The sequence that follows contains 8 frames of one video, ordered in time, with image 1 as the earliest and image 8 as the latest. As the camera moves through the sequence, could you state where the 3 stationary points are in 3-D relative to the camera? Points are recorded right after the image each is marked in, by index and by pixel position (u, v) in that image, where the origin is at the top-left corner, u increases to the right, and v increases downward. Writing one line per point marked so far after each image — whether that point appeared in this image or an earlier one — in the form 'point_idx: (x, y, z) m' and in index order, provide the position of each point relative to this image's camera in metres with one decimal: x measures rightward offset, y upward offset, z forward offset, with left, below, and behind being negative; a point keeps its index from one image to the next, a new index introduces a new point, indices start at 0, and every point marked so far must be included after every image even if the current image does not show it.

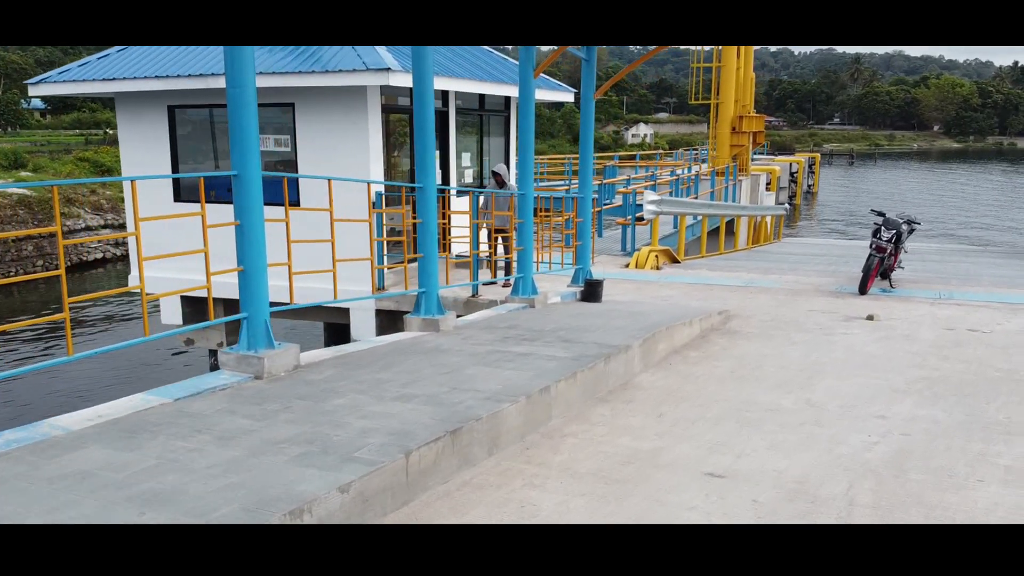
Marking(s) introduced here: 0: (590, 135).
0: (+0.8, +1.5, +9.1) m
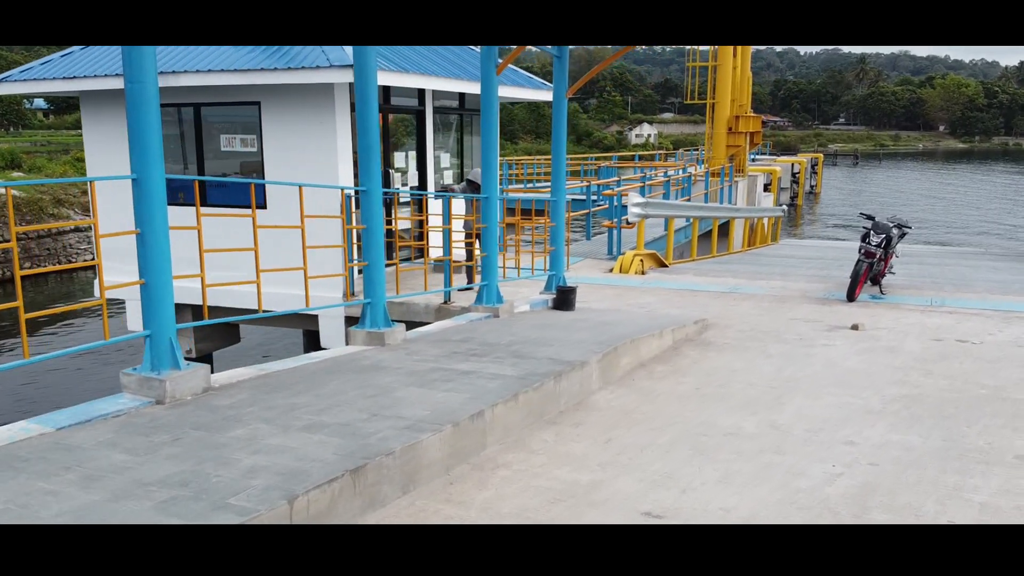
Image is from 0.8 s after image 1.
0: (+0.5, +1.4, +8.7) m
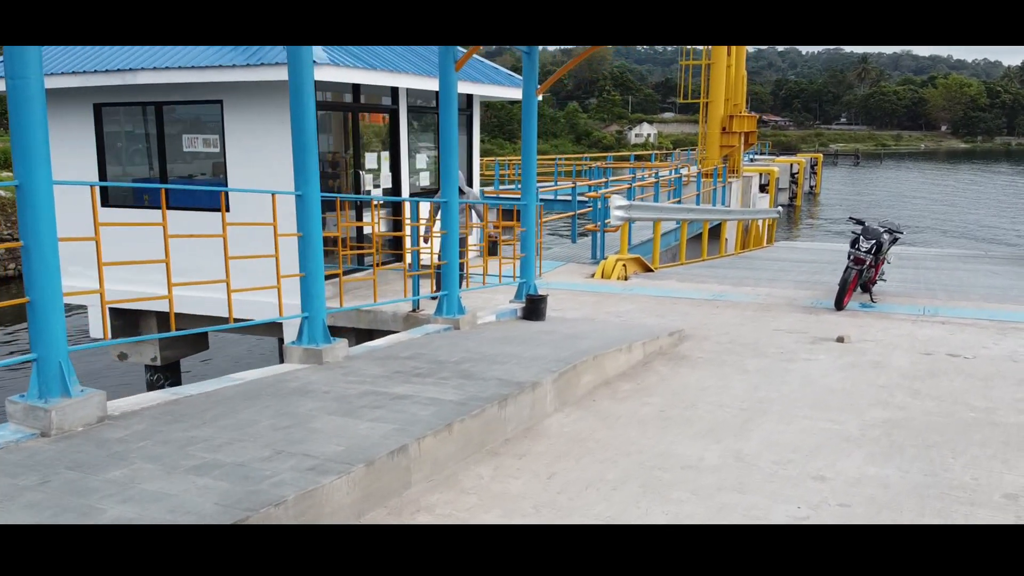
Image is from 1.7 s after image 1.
0: (+0.2, +1.4, +8.3) m
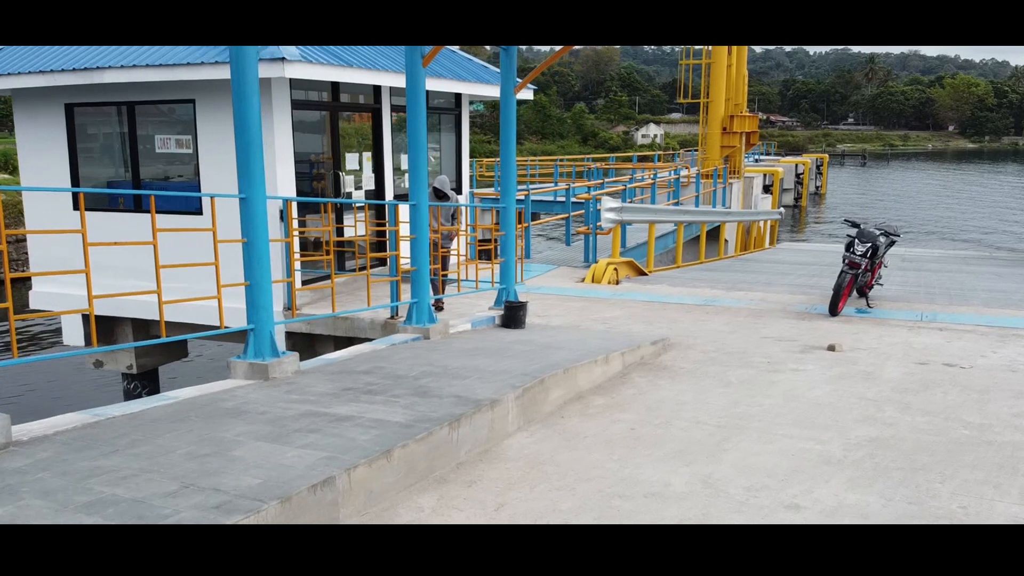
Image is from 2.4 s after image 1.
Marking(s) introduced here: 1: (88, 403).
0: (0.0, +1.3, +7.9) m
1: (-5.6, -1.5, +11.7) m
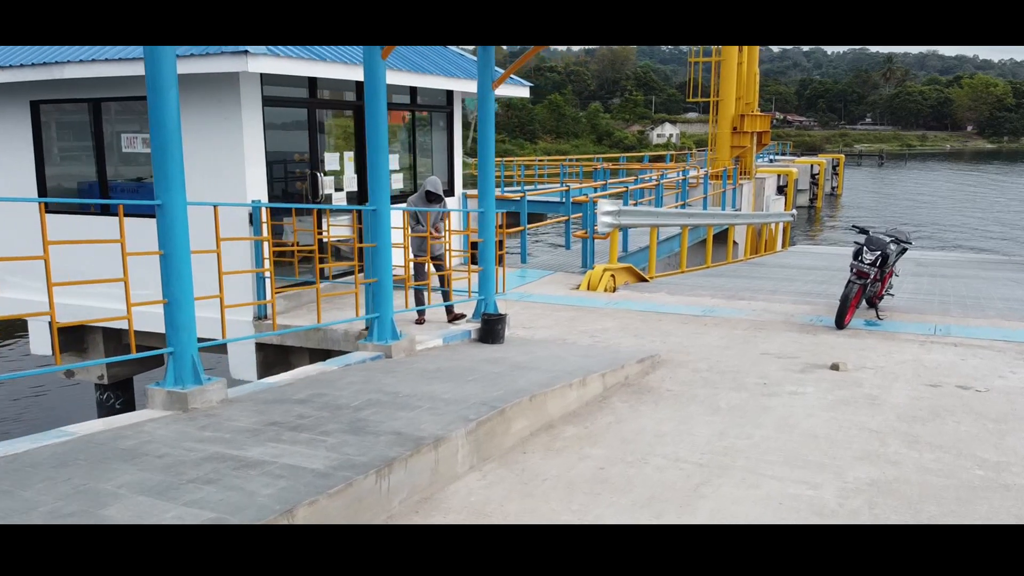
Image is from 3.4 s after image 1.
0: (-0.2, +1.2, +7.3) m
1: (-5.7, -1.6, +11.2) m
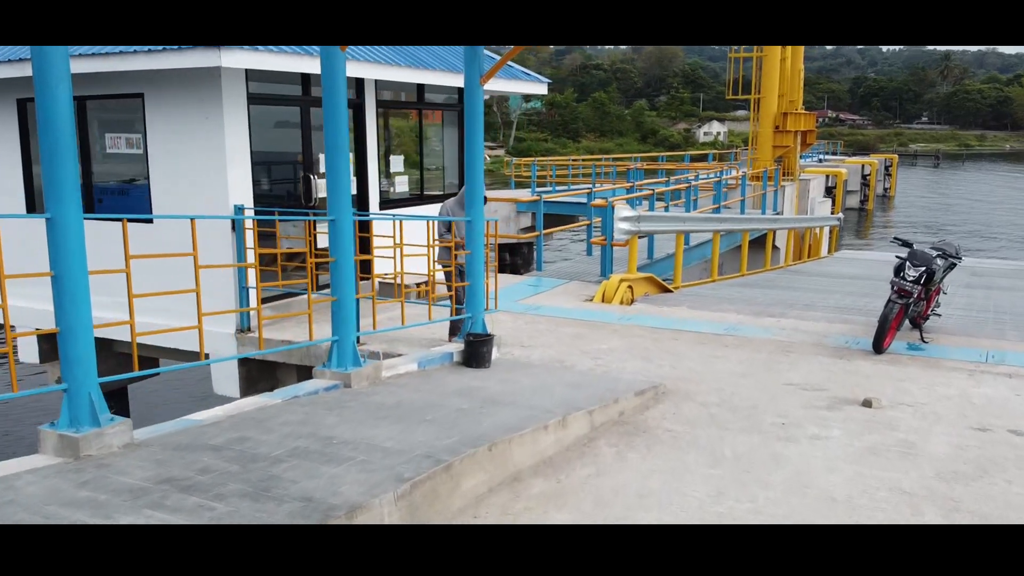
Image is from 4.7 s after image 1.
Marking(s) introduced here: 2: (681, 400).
0: (-0.3, +1.1, +6.6) m
1: (-5.6, -1.7, +10.8) m
2: (+1.2, -0.8, +6.1) m
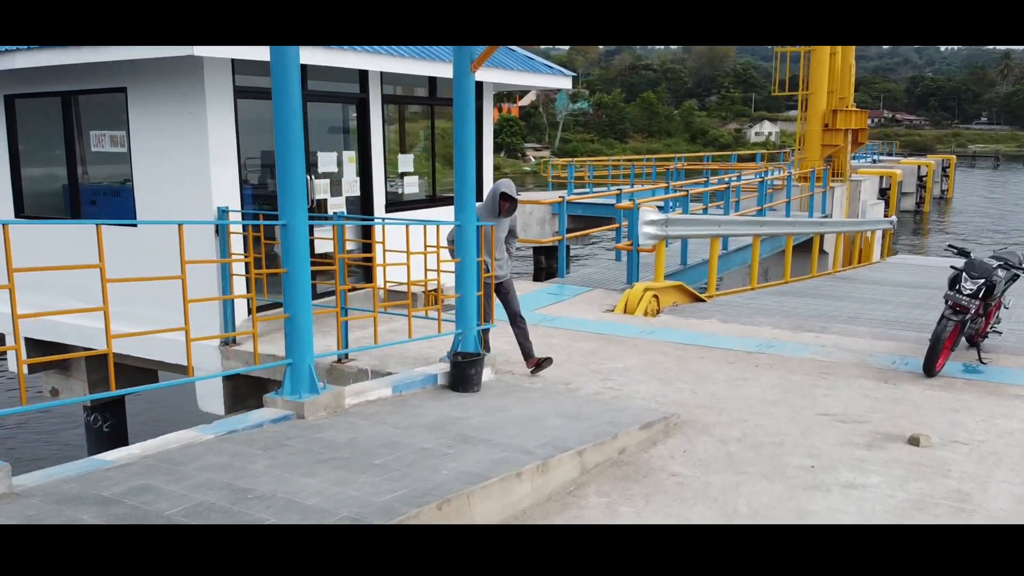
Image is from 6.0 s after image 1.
0: (-0.3, +1.0, +5.8) m
1: (-5.5, -1.7, +10.3) m
2: (+1.1, -0.9, +5.2) m
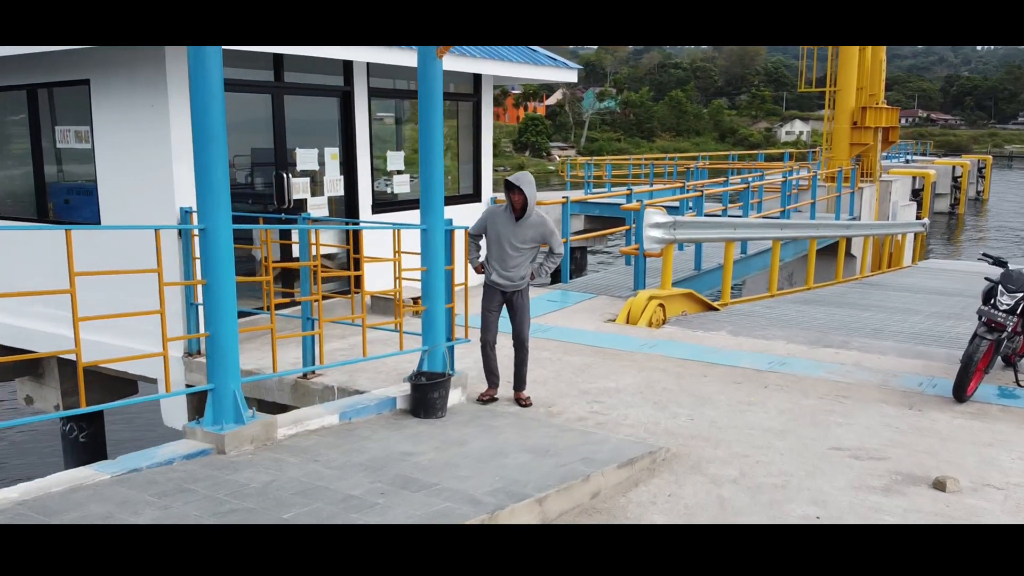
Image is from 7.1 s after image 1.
0: (-0.4, +0.9, +5.2) m
1: (-5.5, -1.8, +9.8) m
2: (+0.9, -0.9, +4.5) m
